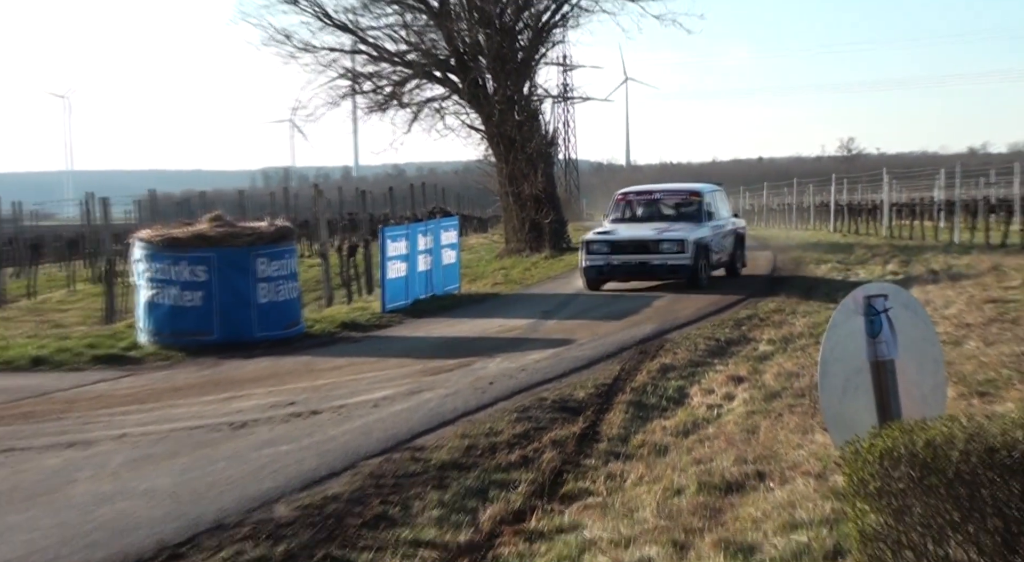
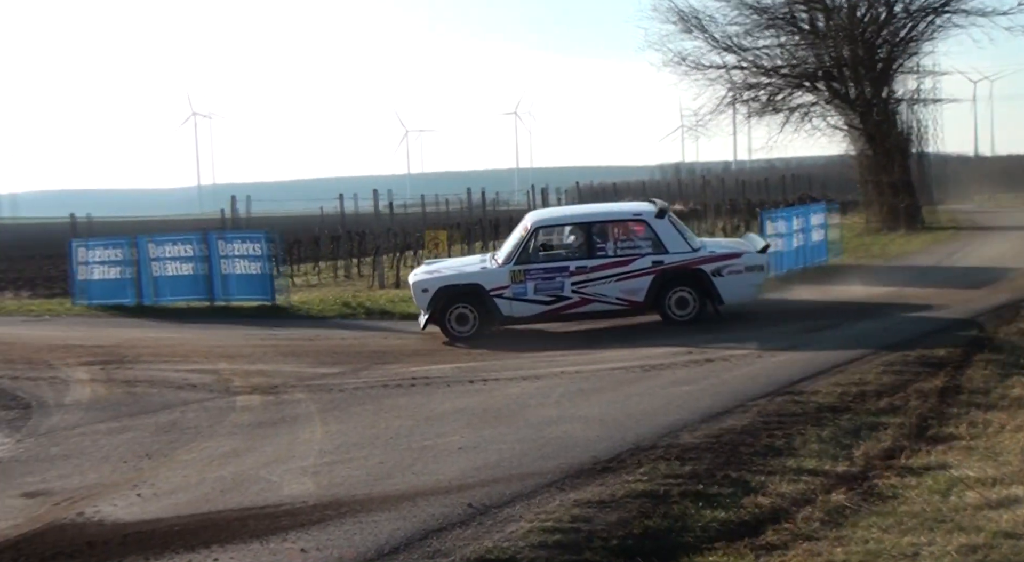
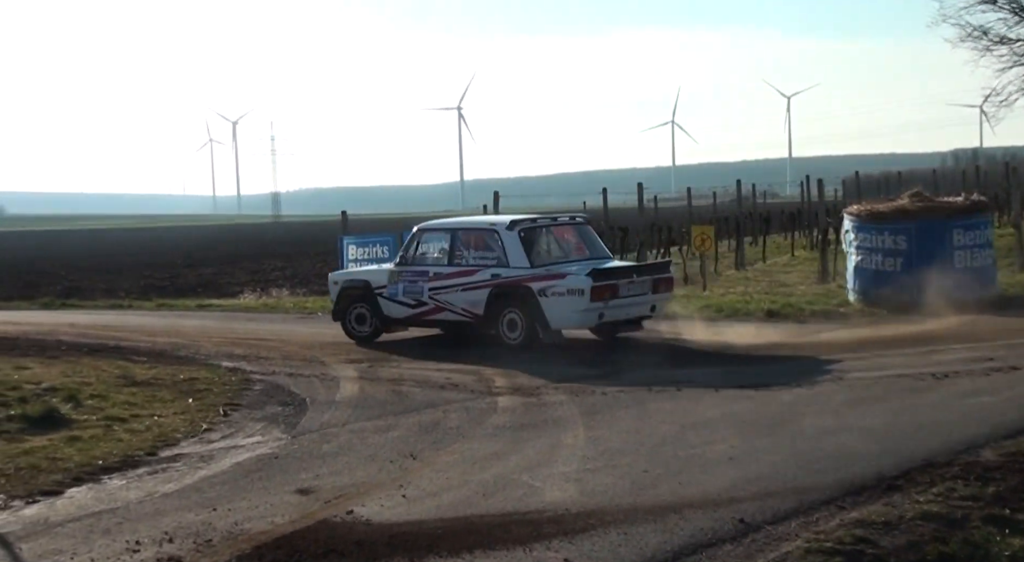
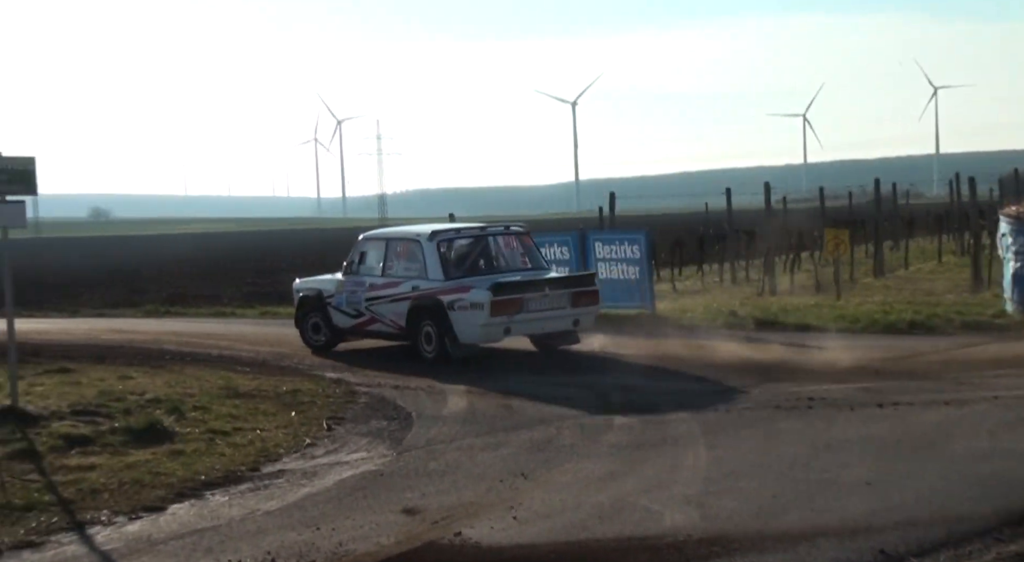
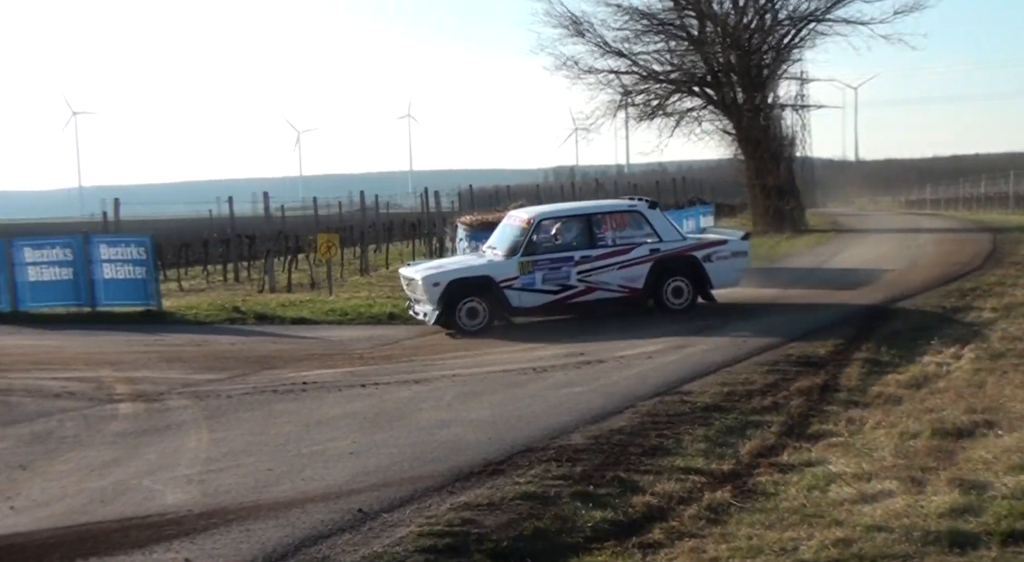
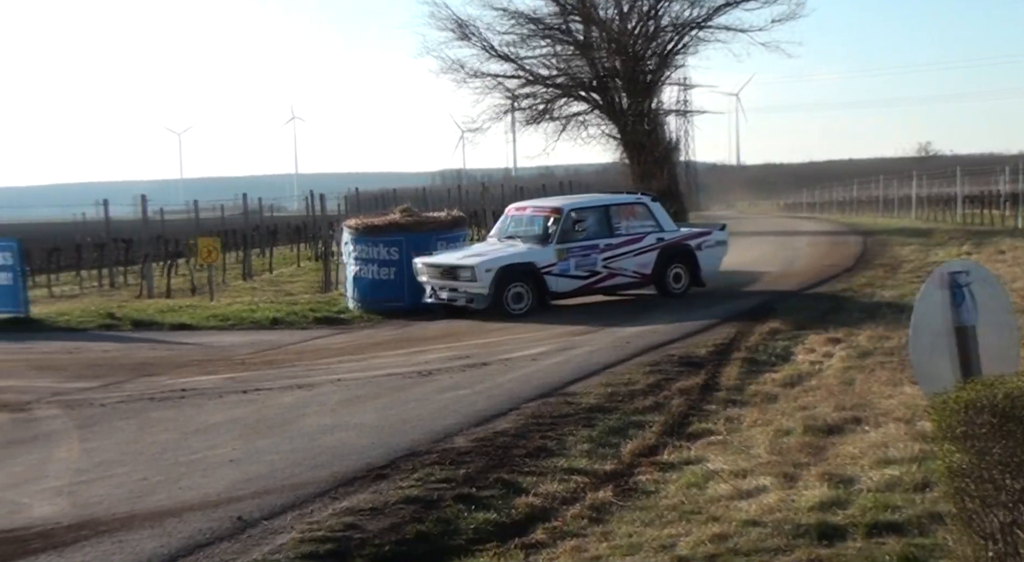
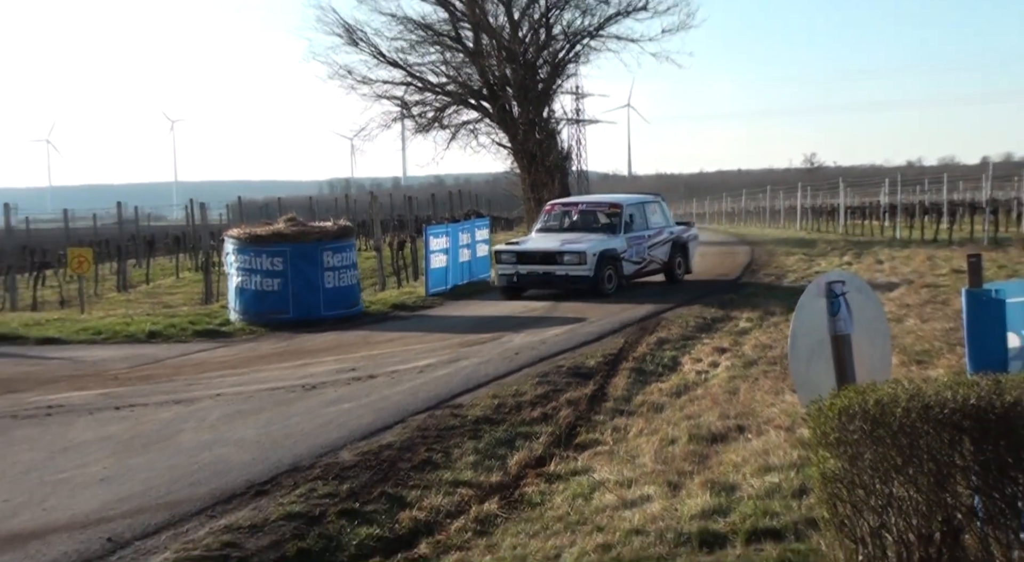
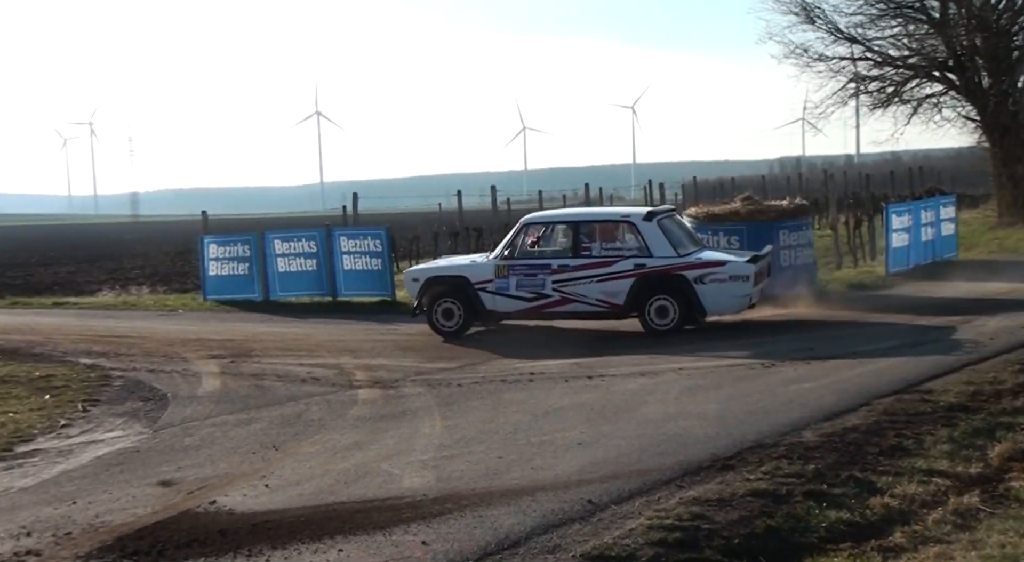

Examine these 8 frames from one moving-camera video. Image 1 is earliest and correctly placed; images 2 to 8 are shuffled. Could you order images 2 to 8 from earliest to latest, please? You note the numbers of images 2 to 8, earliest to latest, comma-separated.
7, 6, 5, 2, 8, 3, 4
